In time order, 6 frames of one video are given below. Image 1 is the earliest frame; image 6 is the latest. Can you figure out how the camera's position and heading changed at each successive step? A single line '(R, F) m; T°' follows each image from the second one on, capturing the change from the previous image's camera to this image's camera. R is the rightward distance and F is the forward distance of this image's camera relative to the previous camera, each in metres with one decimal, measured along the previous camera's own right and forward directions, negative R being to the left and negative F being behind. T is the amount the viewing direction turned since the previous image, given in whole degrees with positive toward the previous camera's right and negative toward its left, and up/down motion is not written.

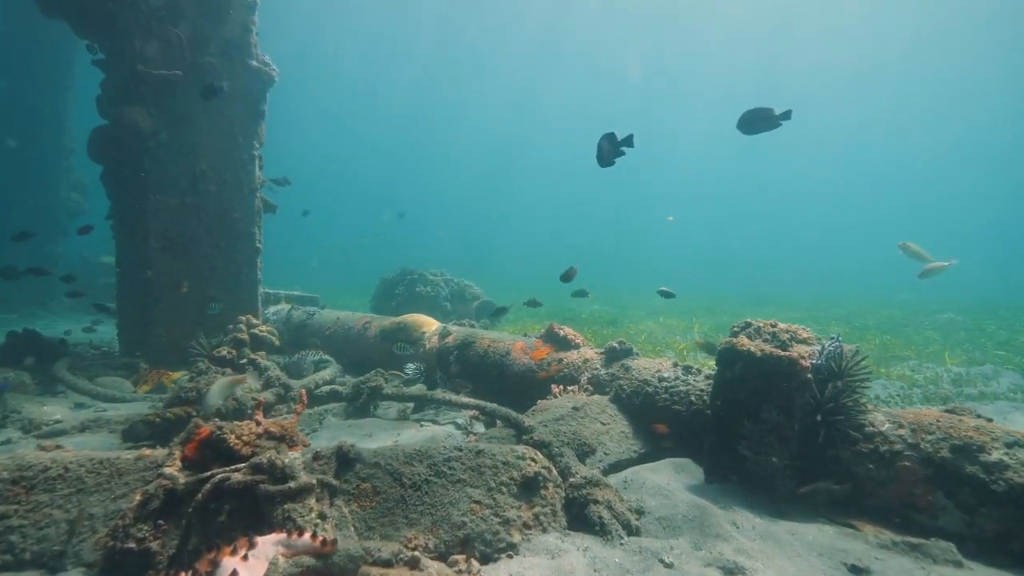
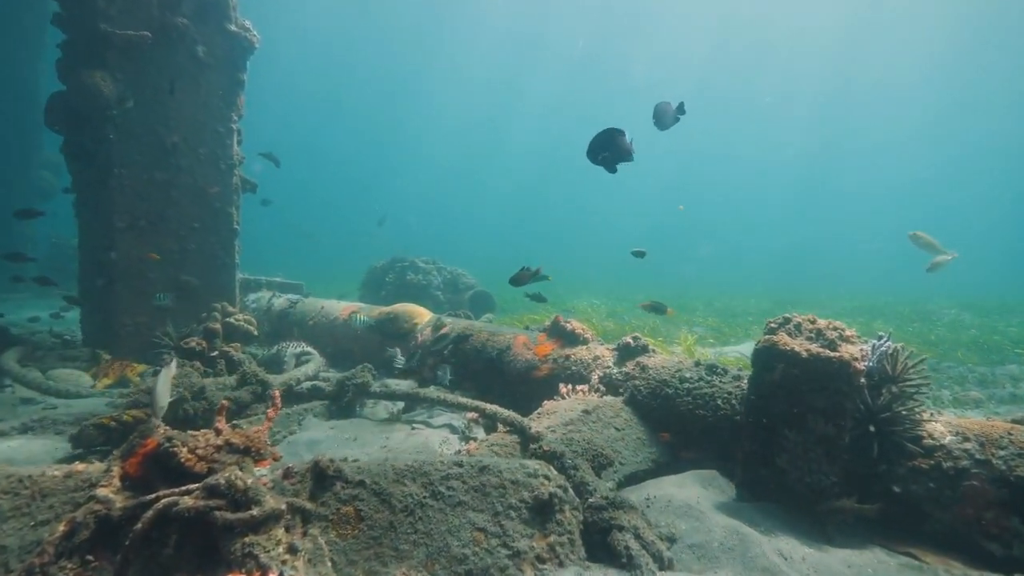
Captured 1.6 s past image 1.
(-0.2, +0.8) m; +1°
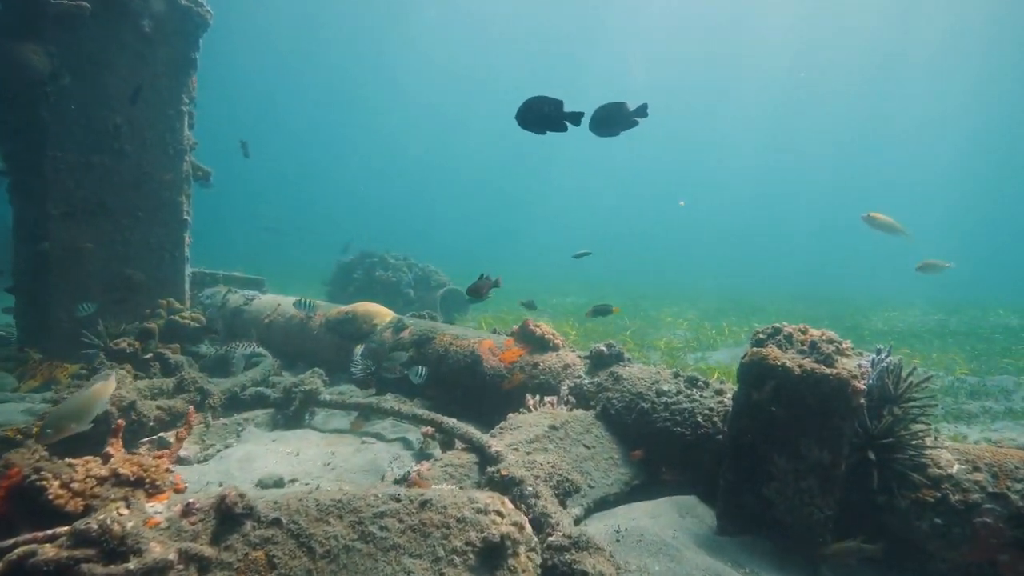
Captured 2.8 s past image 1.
(+0.2, +0.6) m; +2°
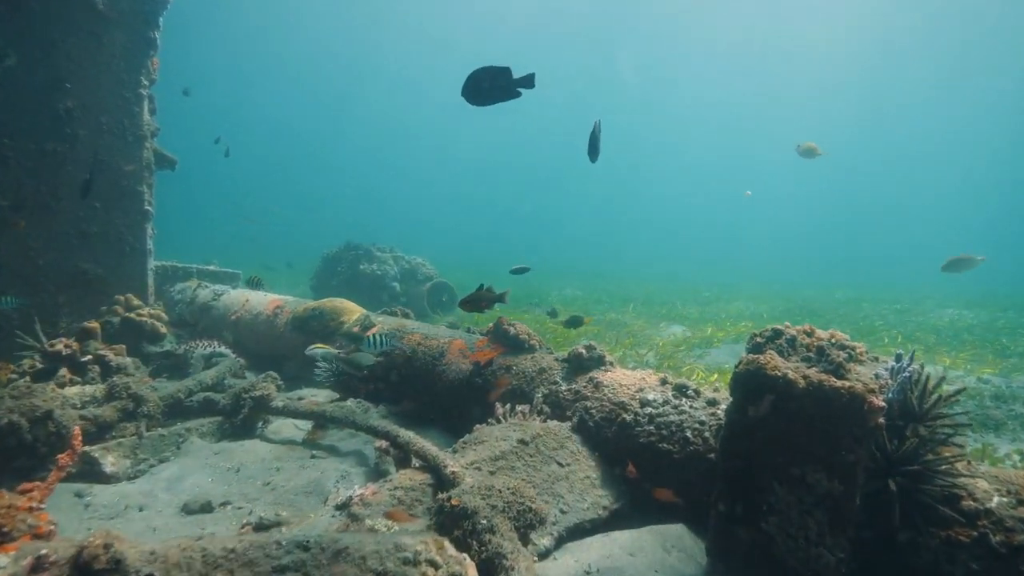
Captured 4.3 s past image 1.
(+0.4, +0.7) m; -1°
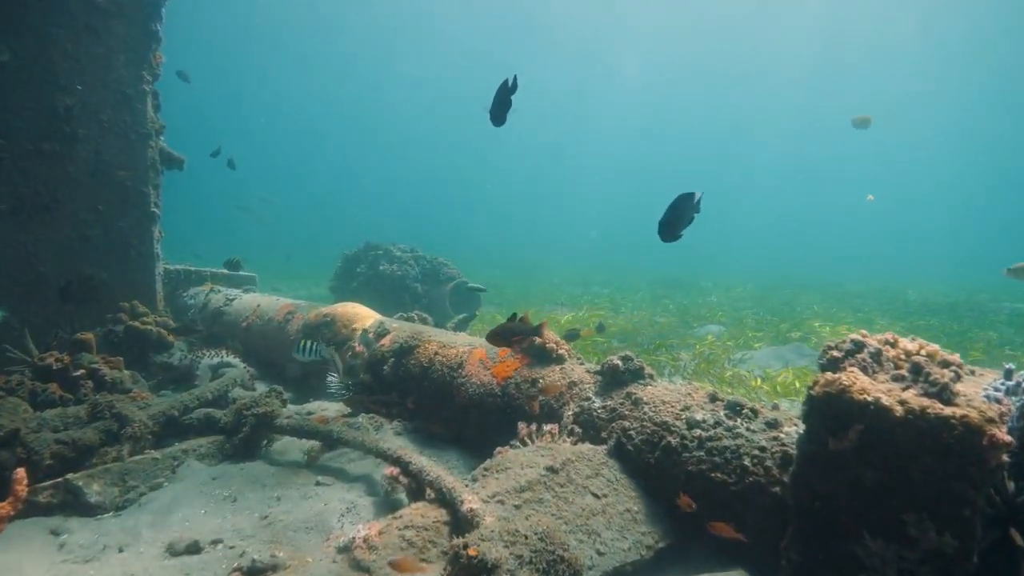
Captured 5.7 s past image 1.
(0.0, +0.6) m; -2°
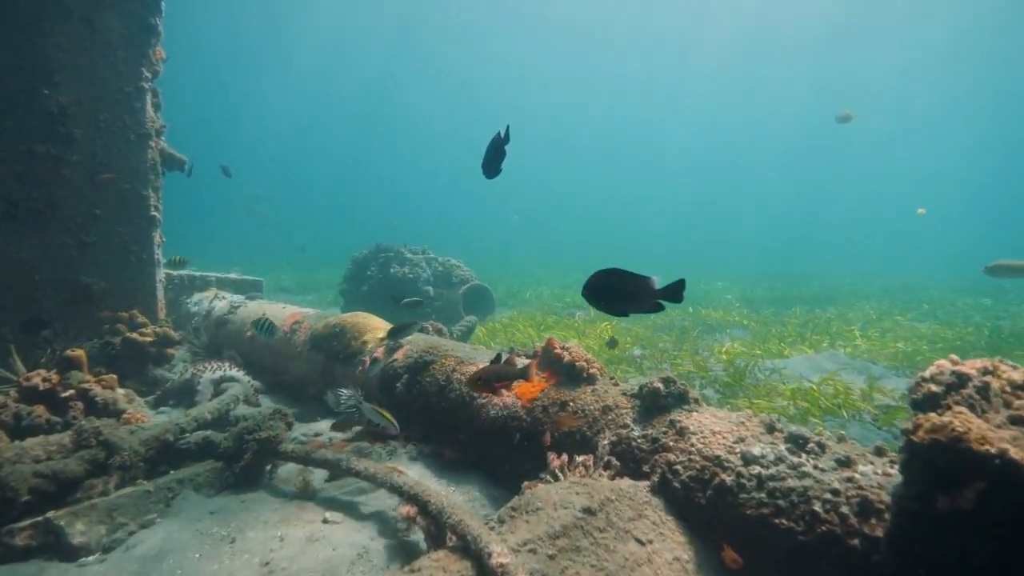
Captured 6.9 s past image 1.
(-0.2, +0.5) m; -1°
